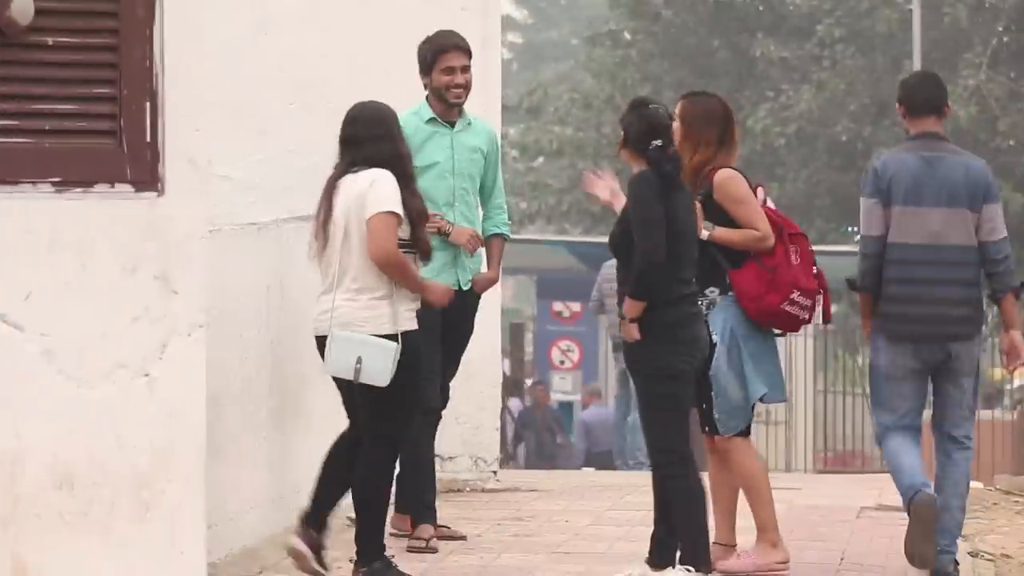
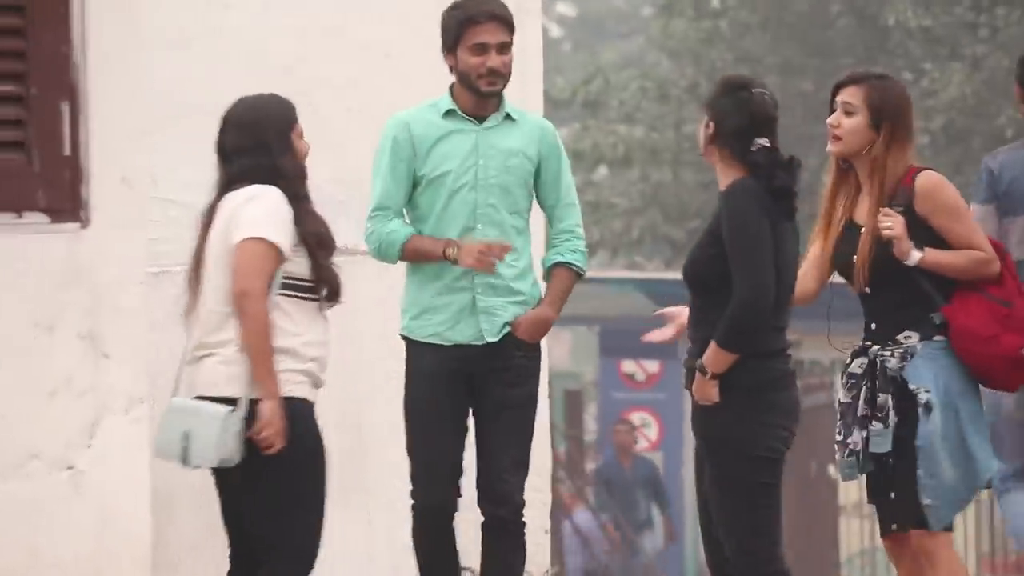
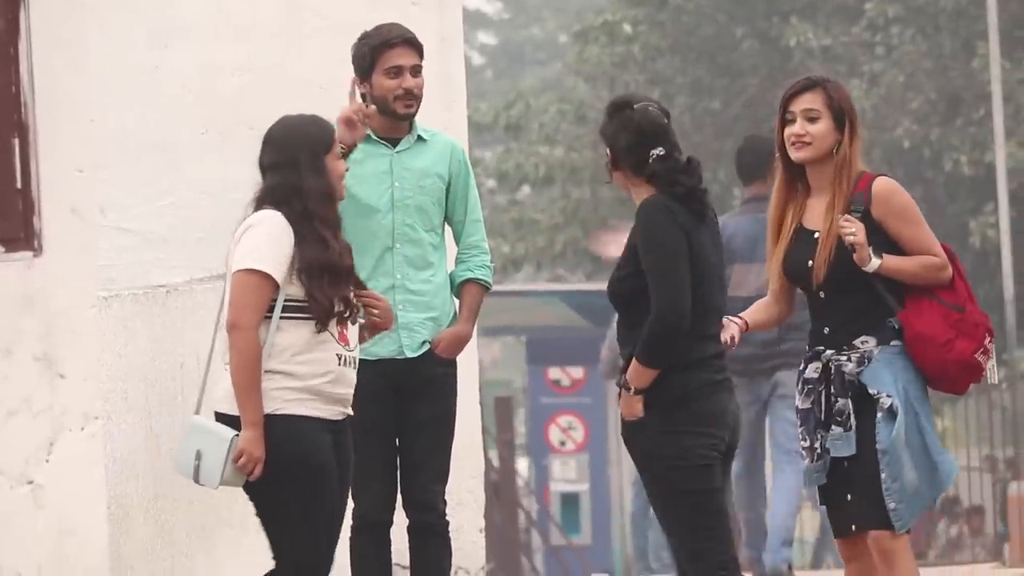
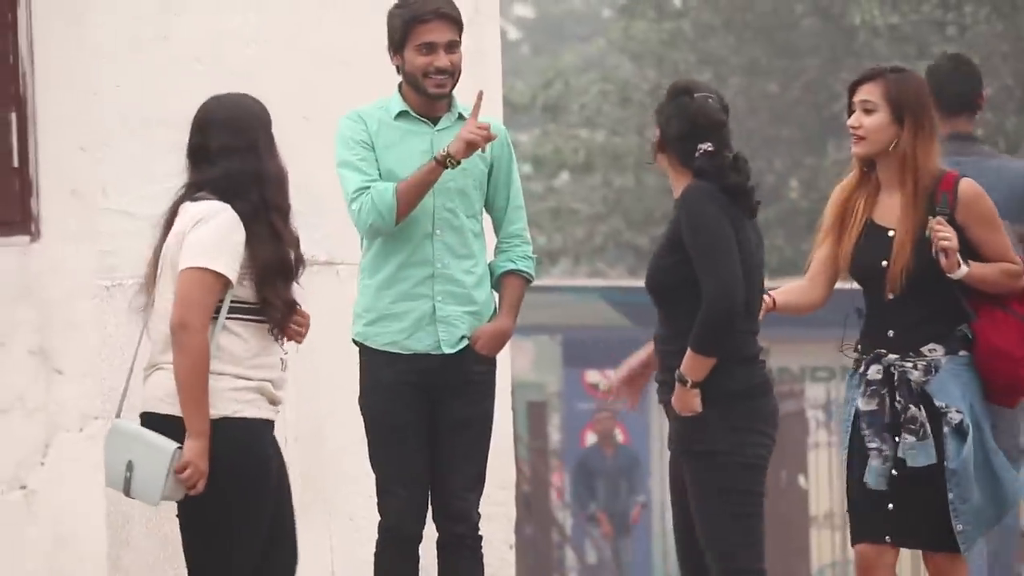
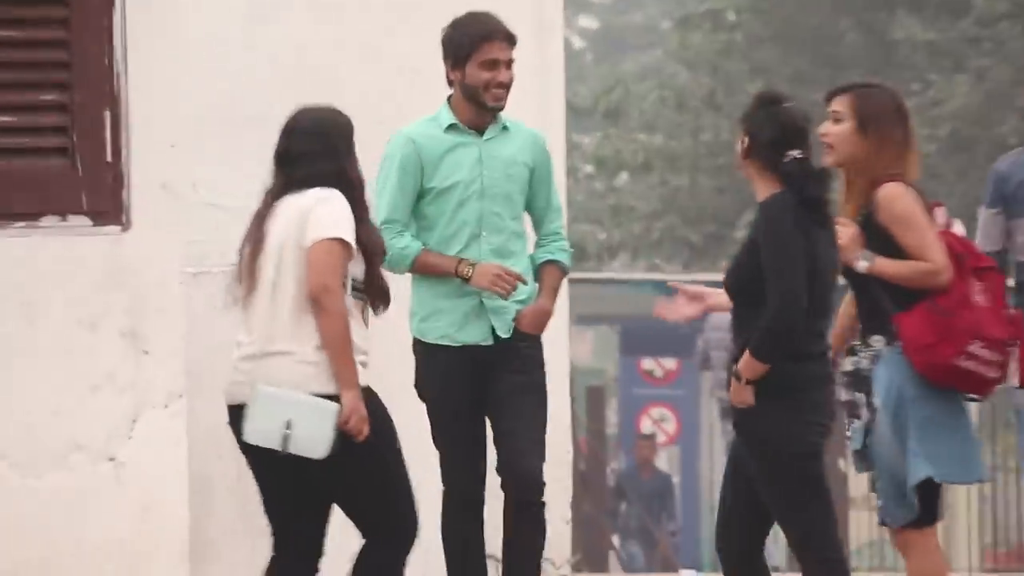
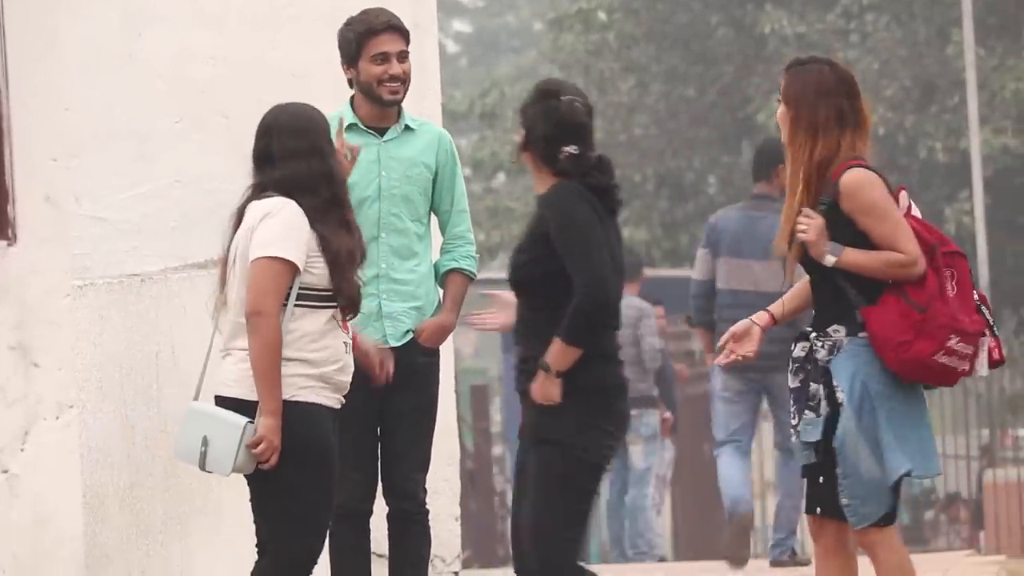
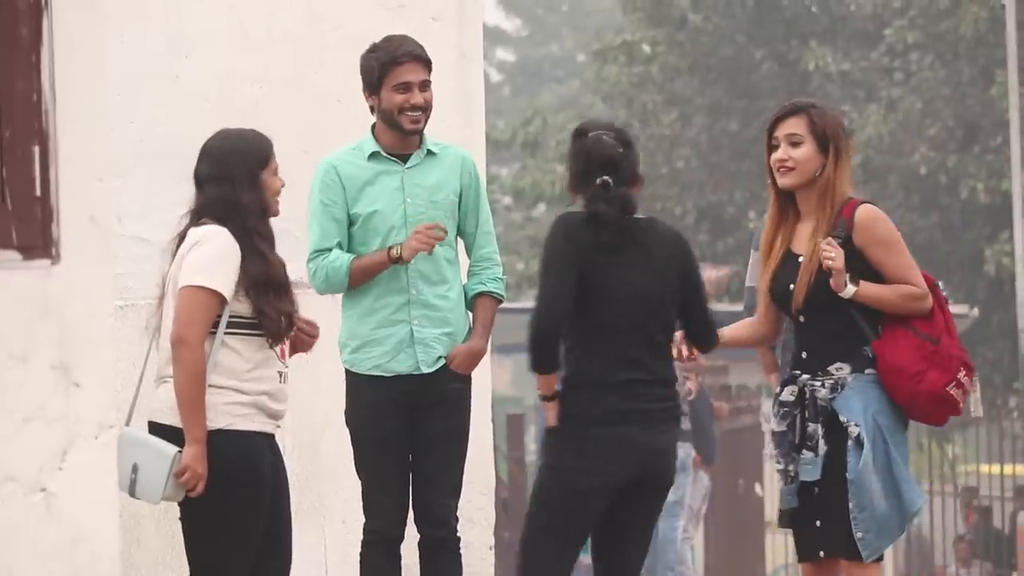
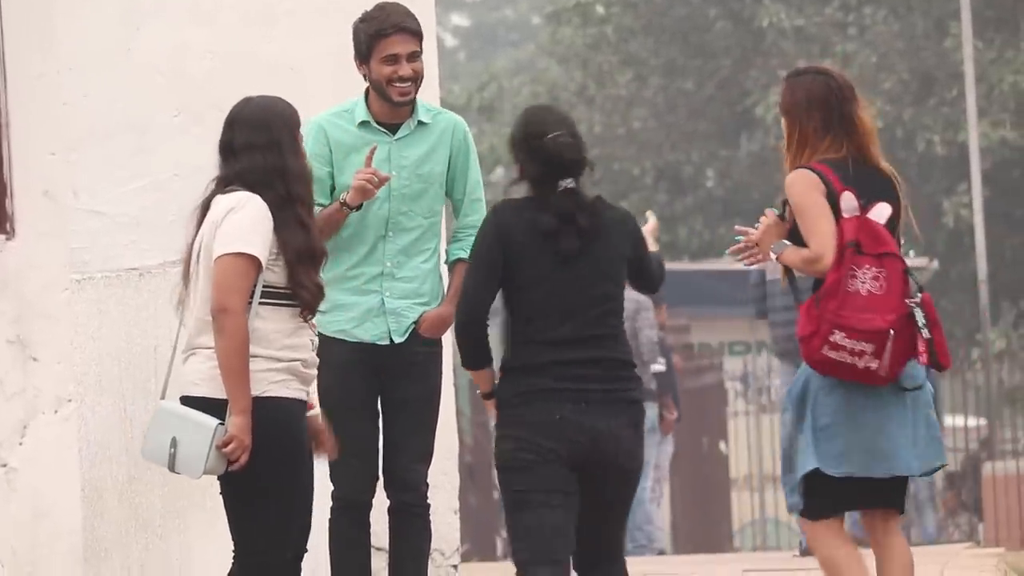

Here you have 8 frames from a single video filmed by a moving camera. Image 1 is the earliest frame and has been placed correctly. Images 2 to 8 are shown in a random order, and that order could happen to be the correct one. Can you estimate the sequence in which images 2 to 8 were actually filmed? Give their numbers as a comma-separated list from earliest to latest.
5, 2, 4, 7, 3, 6, 8
